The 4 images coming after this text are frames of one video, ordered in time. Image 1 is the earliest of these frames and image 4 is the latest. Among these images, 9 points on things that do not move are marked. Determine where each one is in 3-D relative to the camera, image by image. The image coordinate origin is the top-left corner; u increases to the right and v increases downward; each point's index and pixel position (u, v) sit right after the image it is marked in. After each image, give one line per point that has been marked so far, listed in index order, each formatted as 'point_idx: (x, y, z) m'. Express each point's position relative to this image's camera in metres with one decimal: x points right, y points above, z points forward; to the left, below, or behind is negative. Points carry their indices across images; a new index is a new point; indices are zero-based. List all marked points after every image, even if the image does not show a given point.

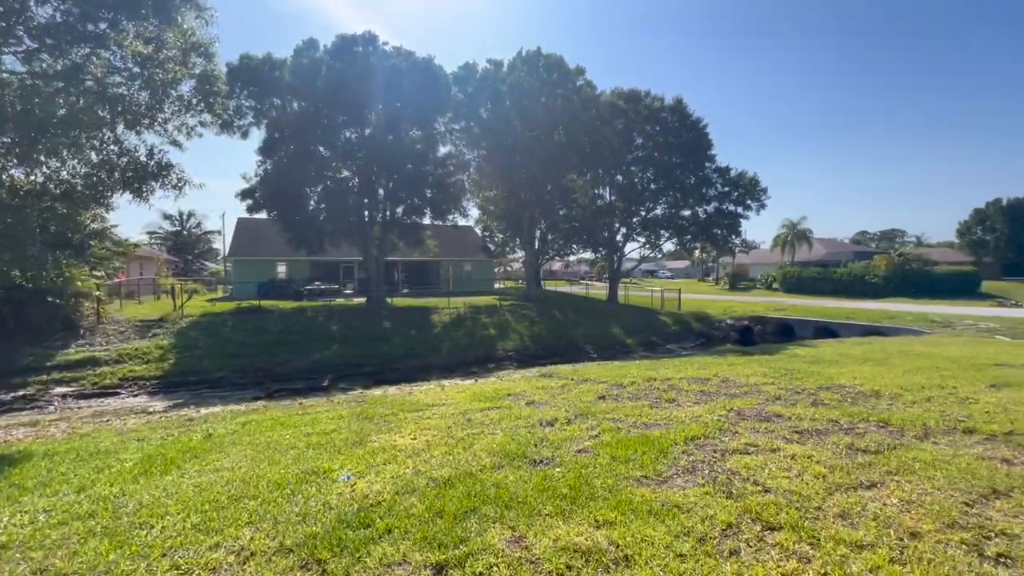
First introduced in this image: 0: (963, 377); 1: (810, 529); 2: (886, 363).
0: (+6.1, -1.2, +6.3) m
1: (+1.6, -1.3, +2.6) m
2: (+6.2, -1.2, +7.8) m
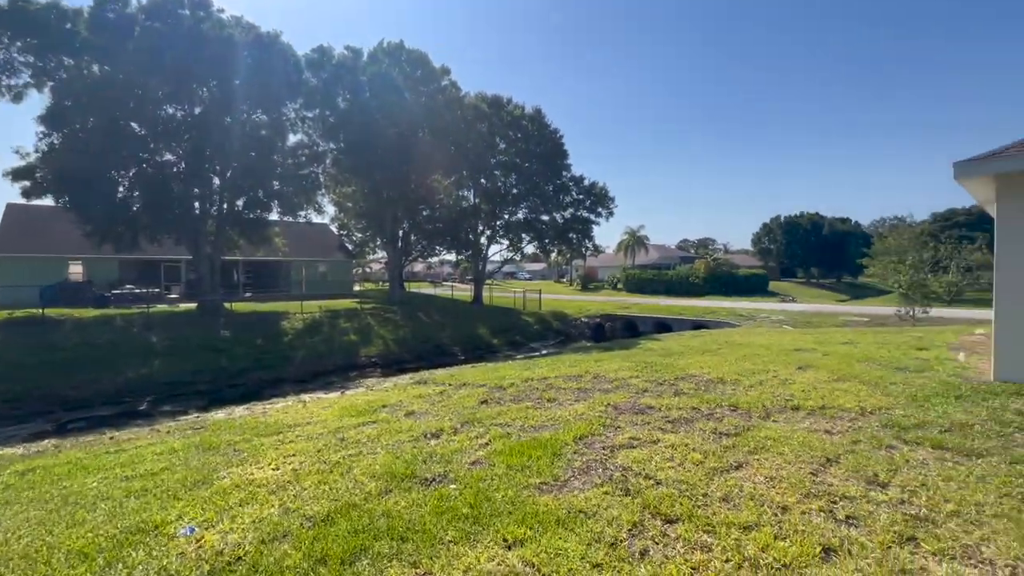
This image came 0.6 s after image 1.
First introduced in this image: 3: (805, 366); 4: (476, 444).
0: (+4.3, -1.2, +7.6) m
1: (+1.1, -1.3, +2.7) m
2: (+4.0, -1.2, +9.0) m
3: (+4.4, -1.2, +7.0) m
4: (-0.3, -1.4, +4.1) m
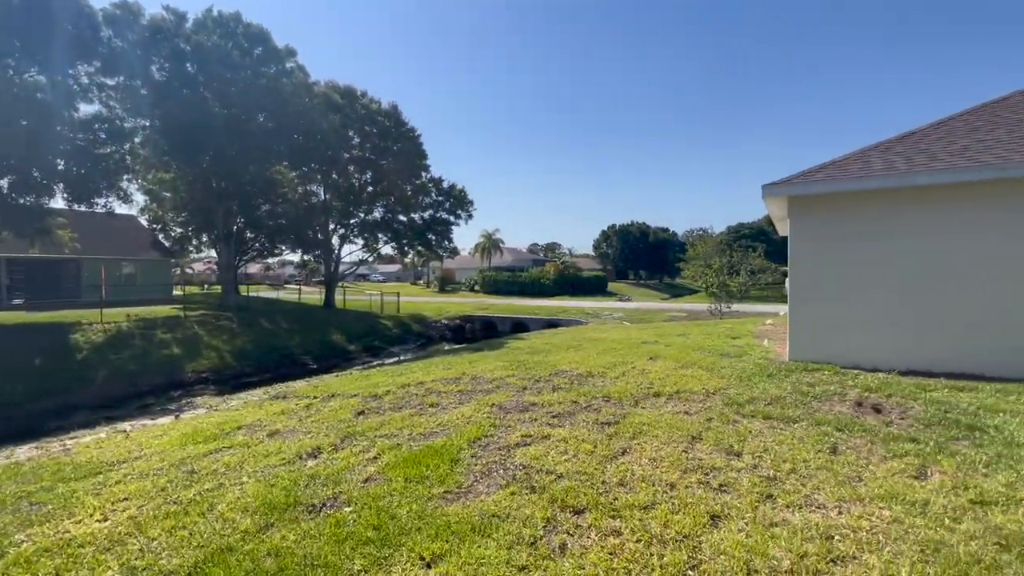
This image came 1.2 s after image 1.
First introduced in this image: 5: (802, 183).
0: (+2.1, -1.2, +8.5) m
1: (+0.6, -1.3, +2.9) m
2: (+1.4, -1.3, +9.8) m
3: (+2.4, -1.2, +8.0) m
4: (-1.2, -1.4, +3.8) m
5: (+4.3, +1.5, +6.9) m
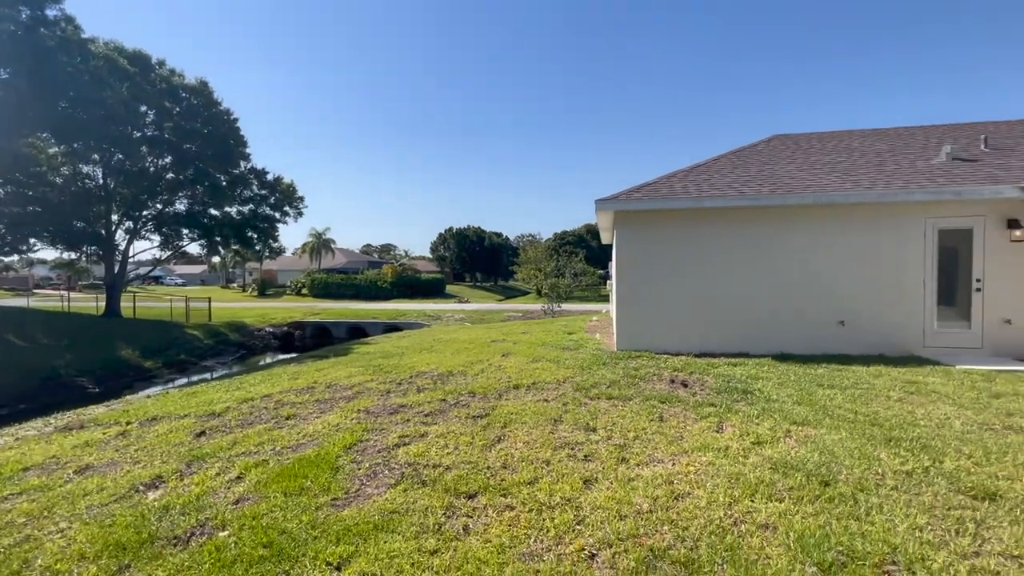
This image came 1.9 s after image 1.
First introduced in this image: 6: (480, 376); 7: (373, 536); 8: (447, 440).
0: (-0.6, -1.2, +9.0) m
1: (-0.1, -1.3, +3.2) m
2: (-1.7, -1.3, +10.0) m
3: (-0.1, -1.2, +8.6) m
4: (-2.1, -1.4, +3.4) m
5: (+2.0, +1.5, +8.2) m
6: (-0.5, -1.2, +6.6) m
7: (-0.7, -1.3, +2.6) m
8: (-0.6, -1.3, +4.1) m
